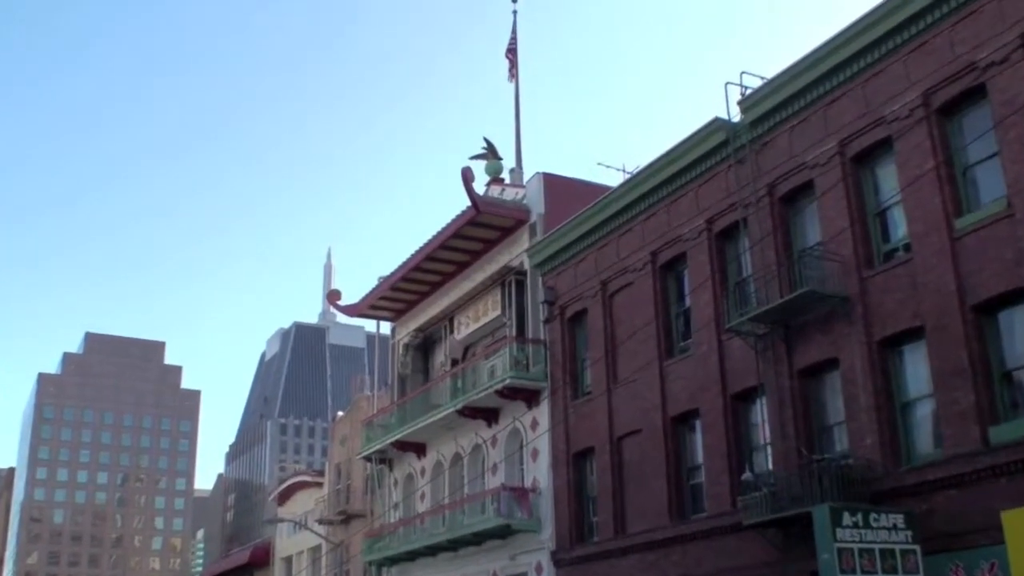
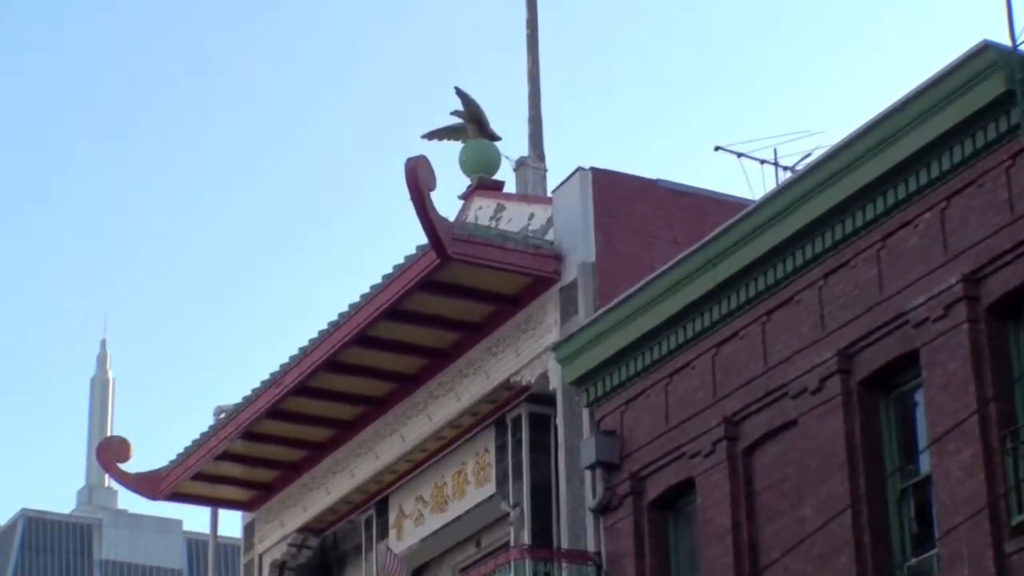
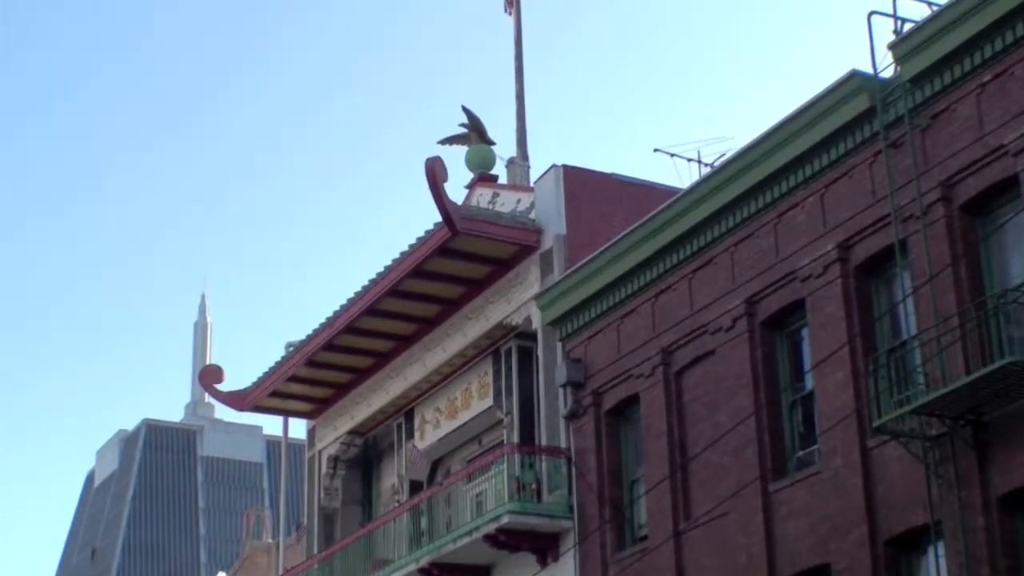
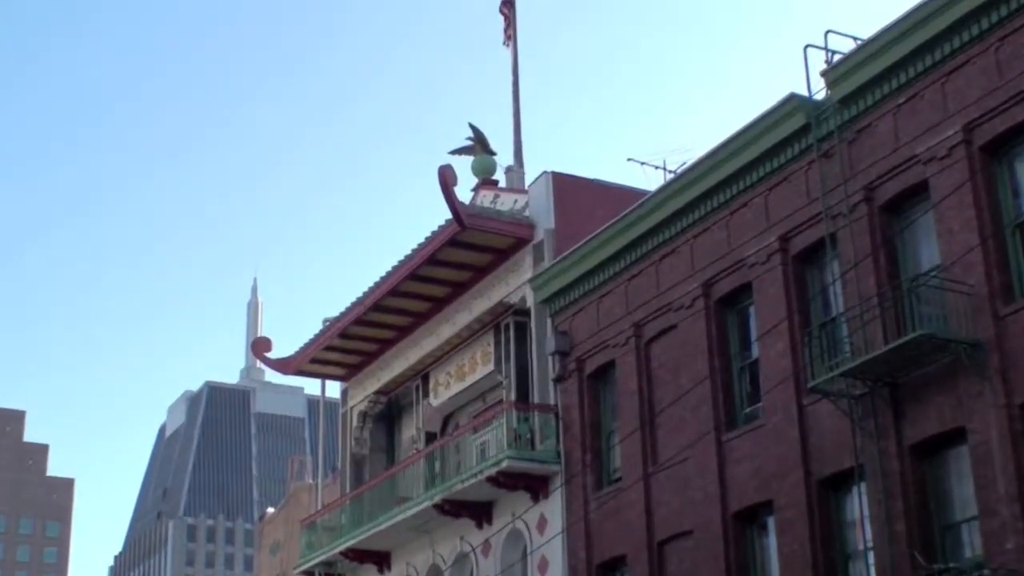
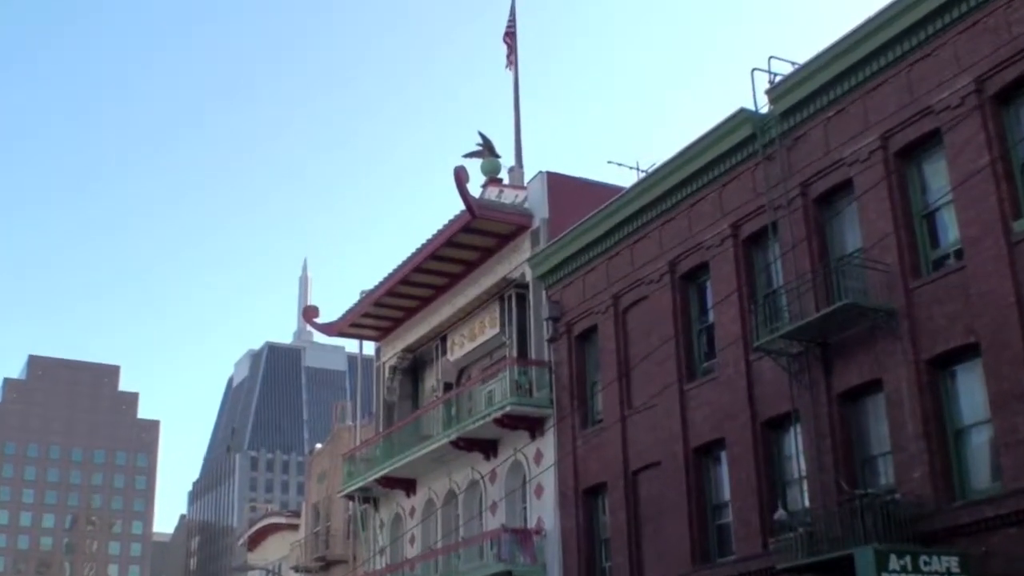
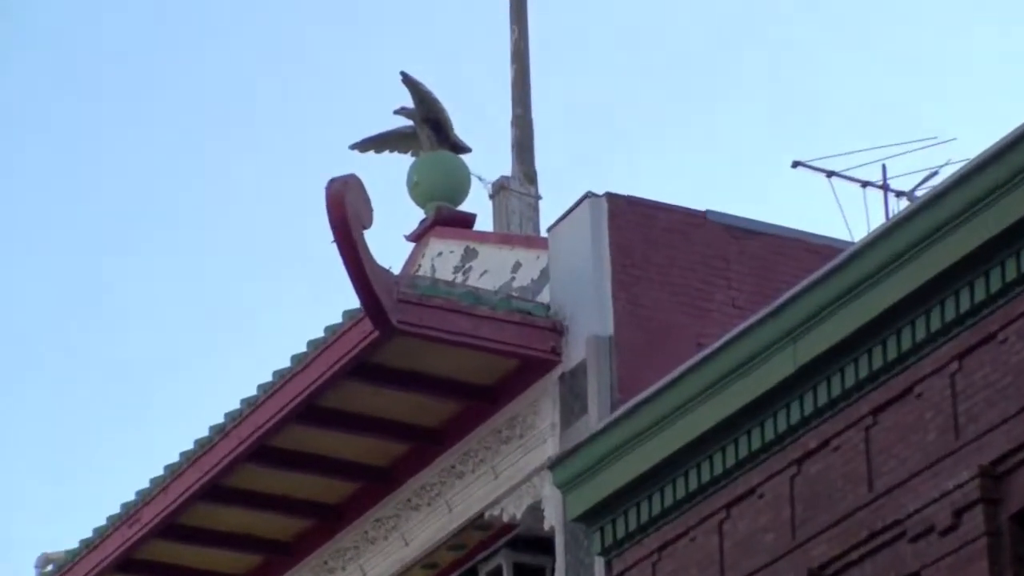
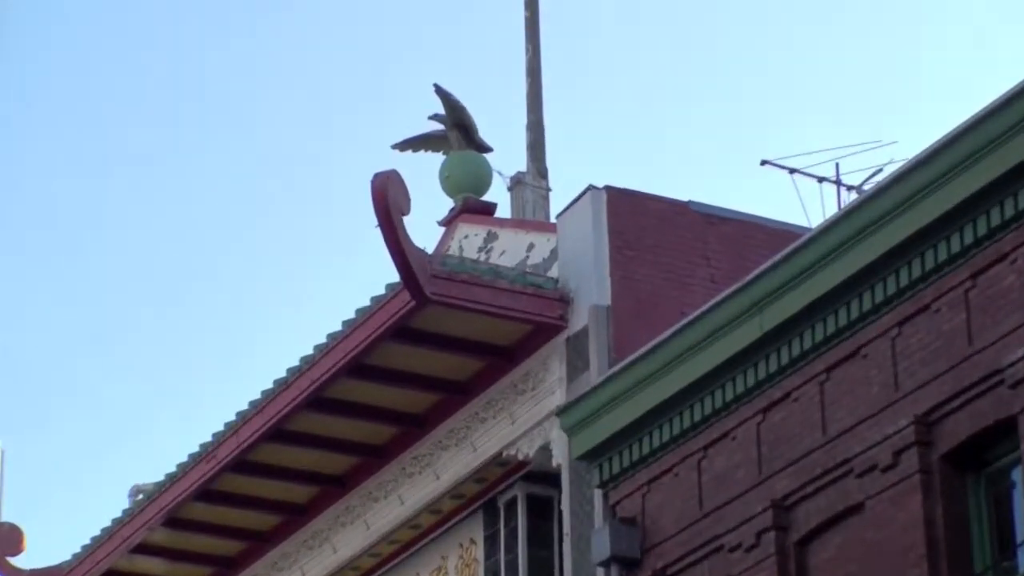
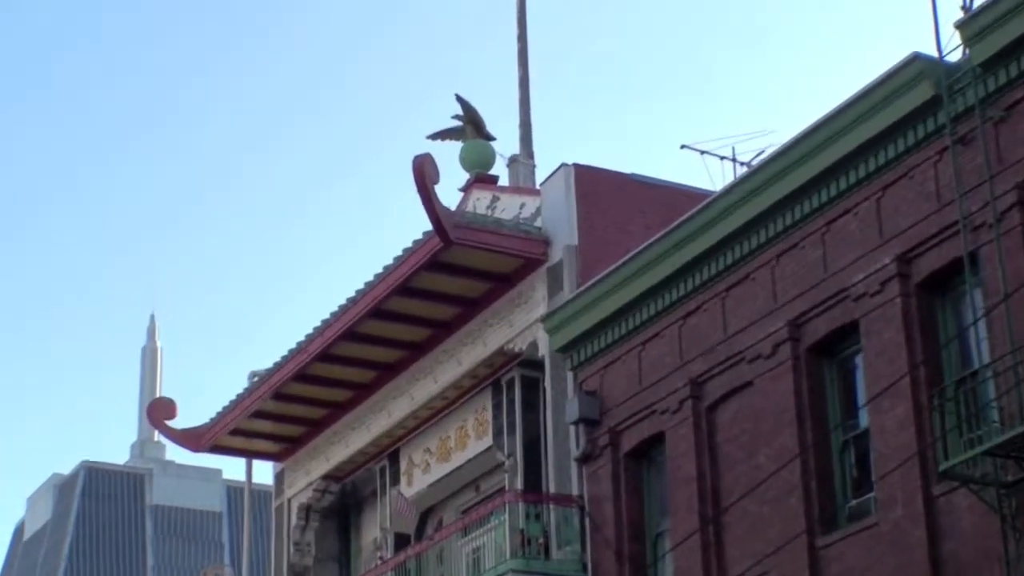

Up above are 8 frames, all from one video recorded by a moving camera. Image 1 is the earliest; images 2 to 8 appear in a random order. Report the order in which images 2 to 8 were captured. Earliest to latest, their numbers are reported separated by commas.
5, 4, 3, 8, 2, 7, 6
